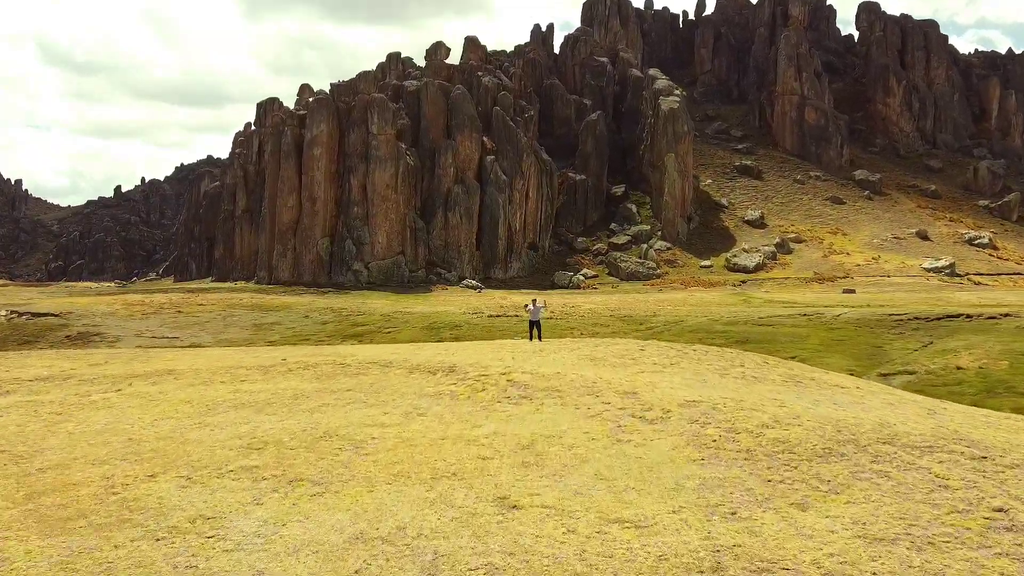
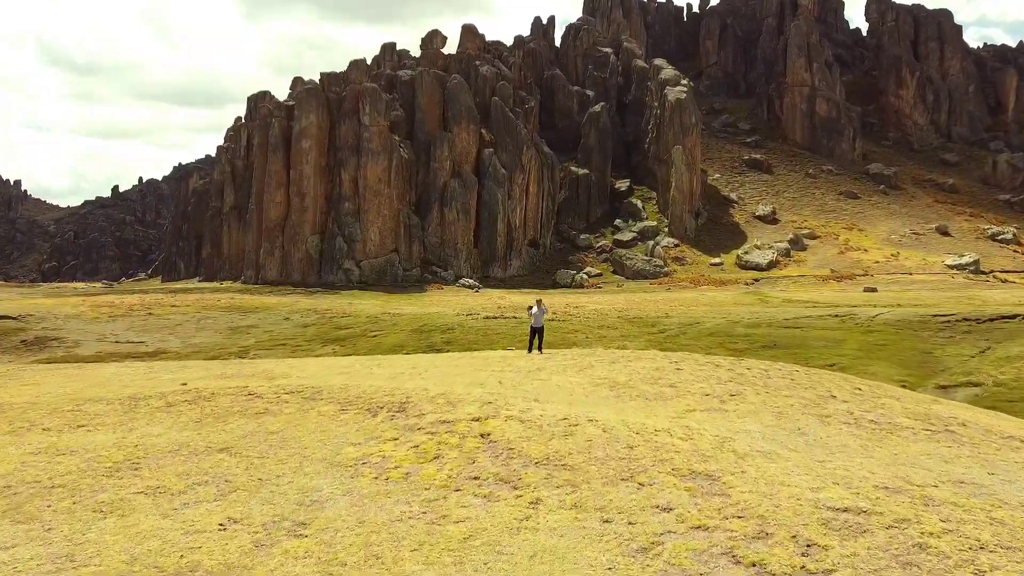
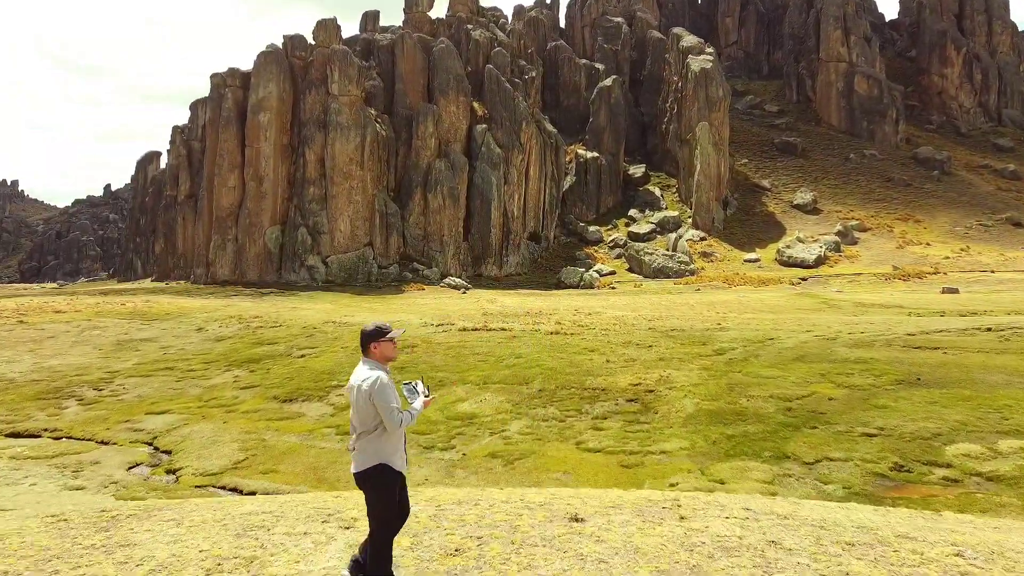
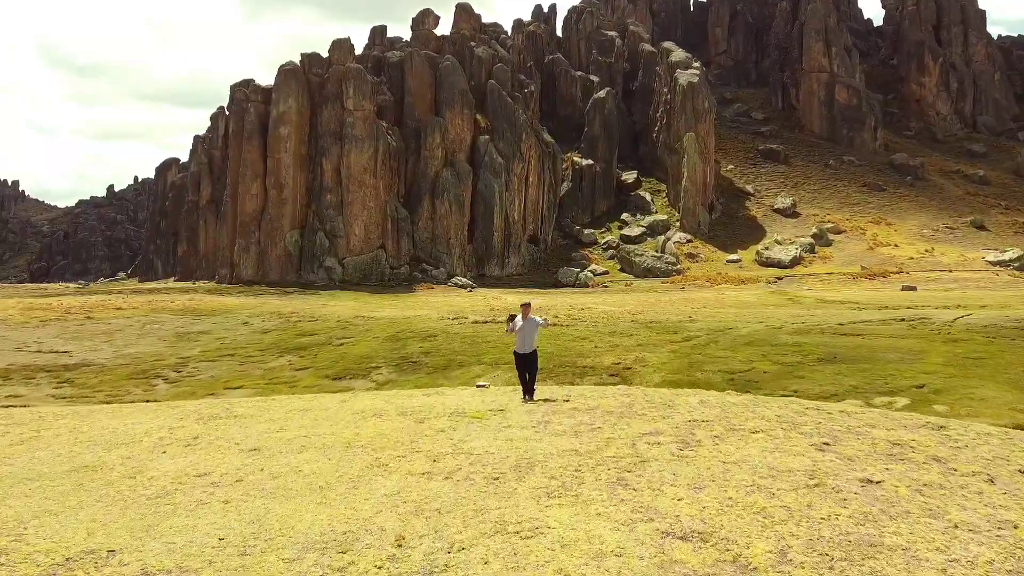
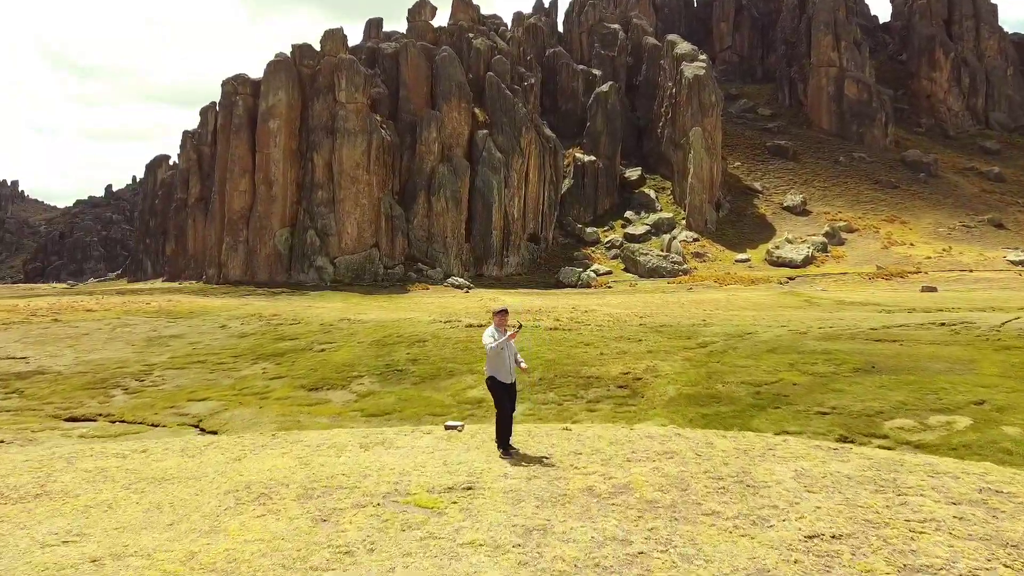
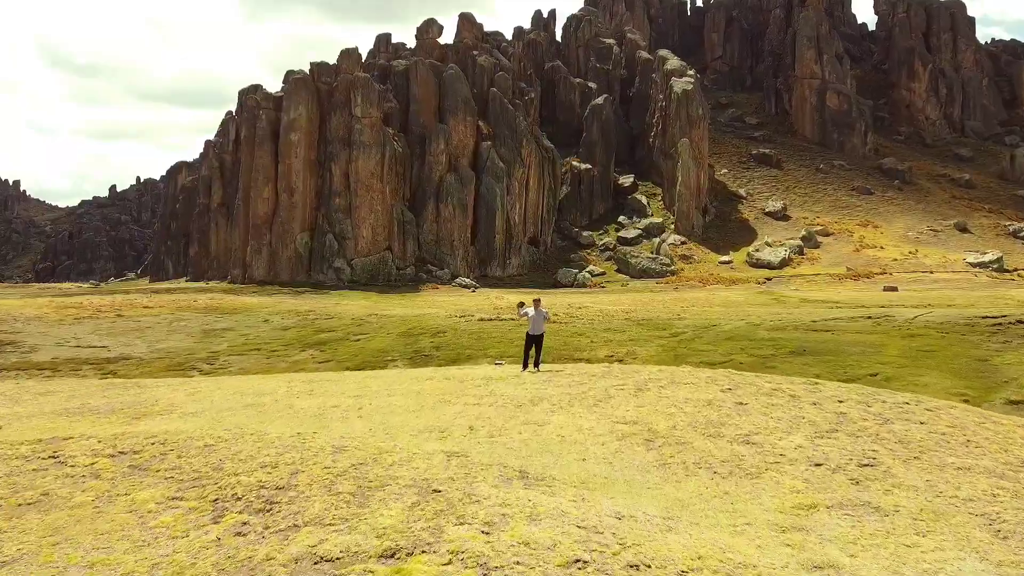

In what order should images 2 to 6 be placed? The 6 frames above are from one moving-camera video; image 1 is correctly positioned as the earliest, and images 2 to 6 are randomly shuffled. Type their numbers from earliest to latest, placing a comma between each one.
2, 6, 4, 5, 3
